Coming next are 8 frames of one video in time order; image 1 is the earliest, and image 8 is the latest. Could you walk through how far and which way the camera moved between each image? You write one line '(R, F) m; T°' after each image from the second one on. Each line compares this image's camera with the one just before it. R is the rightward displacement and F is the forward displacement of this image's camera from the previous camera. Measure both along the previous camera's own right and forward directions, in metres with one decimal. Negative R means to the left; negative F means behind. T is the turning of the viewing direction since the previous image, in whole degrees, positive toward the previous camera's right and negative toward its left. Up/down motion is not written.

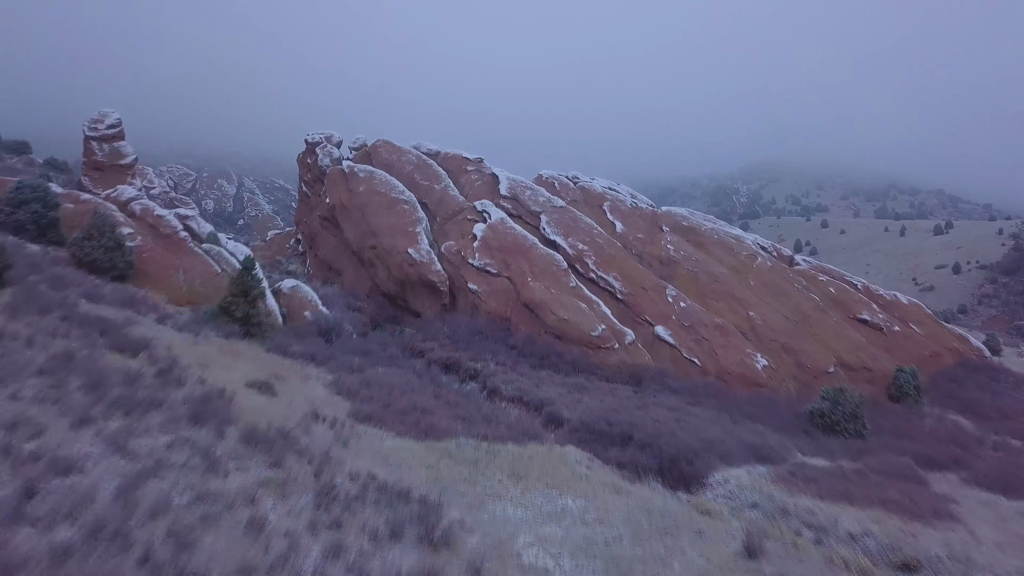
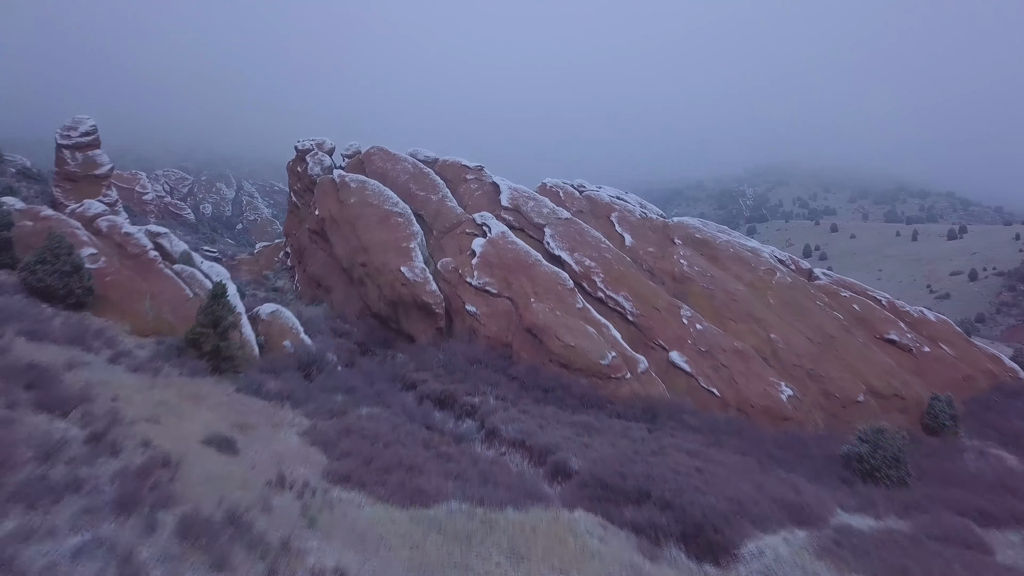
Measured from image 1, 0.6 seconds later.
(0.0, +1.2) m; 0°
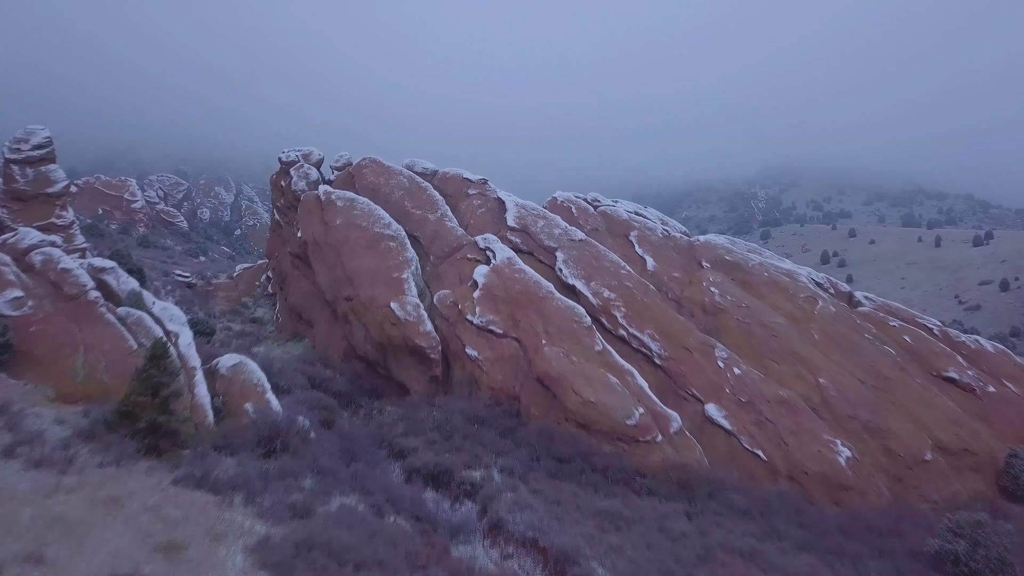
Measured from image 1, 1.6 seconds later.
(0.0, +1.9) m; 0°
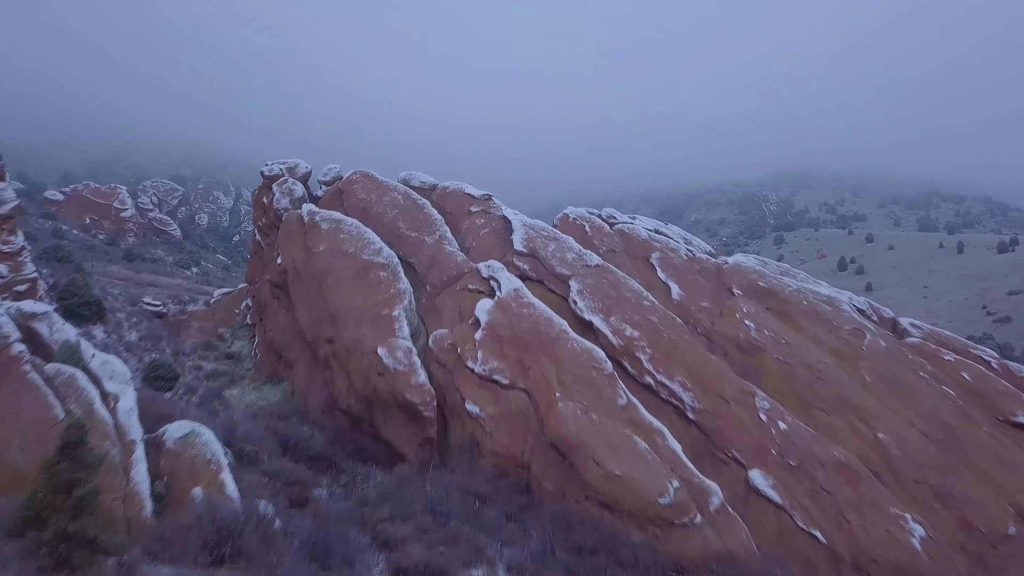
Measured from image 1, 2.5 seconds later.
(0.0, +1.7) m; 0°
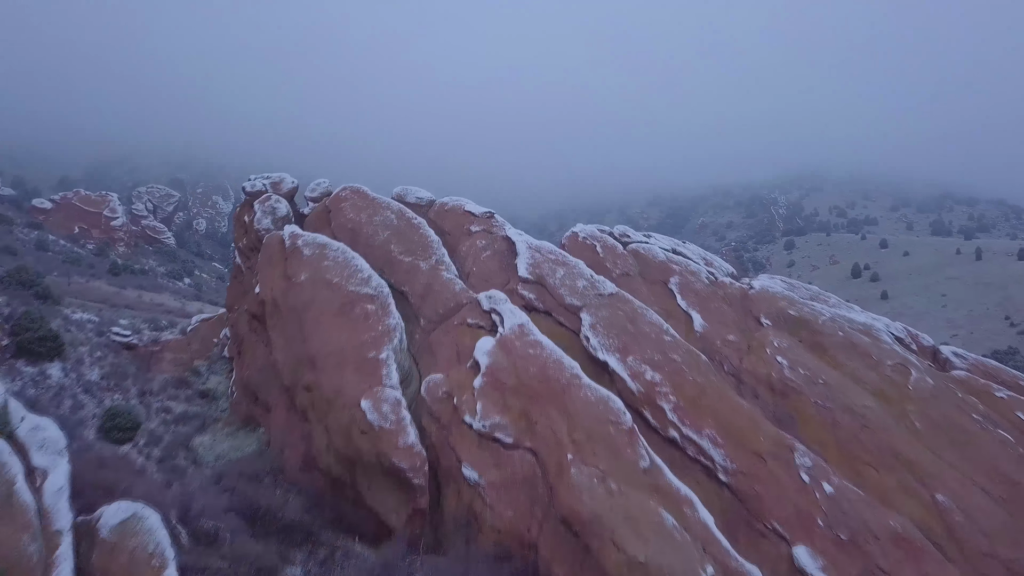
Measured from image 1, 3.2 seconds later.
(0.0, +1.3) m; 0°
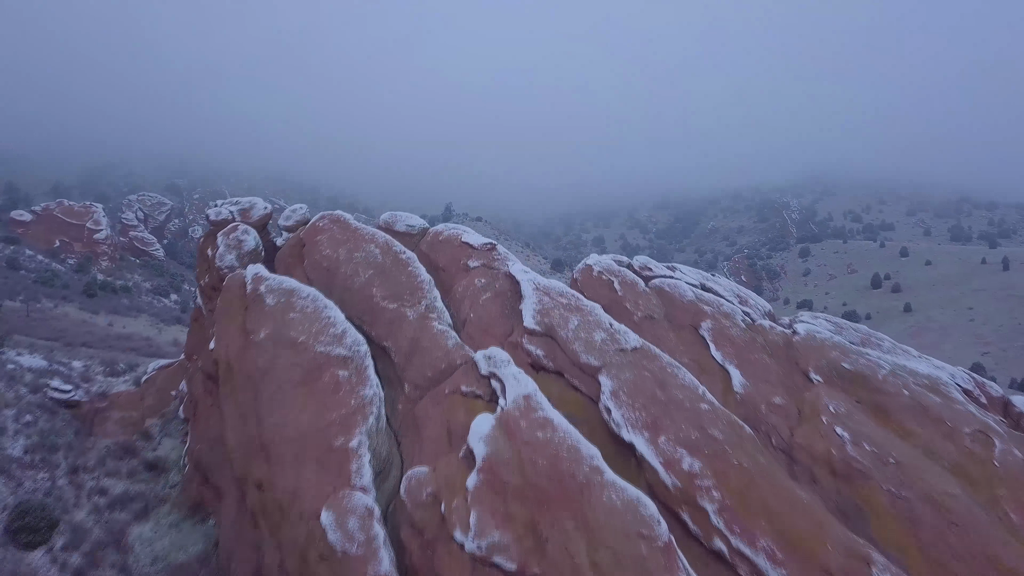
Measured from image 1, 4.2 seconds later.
(0.0, +1.9) m; 0°
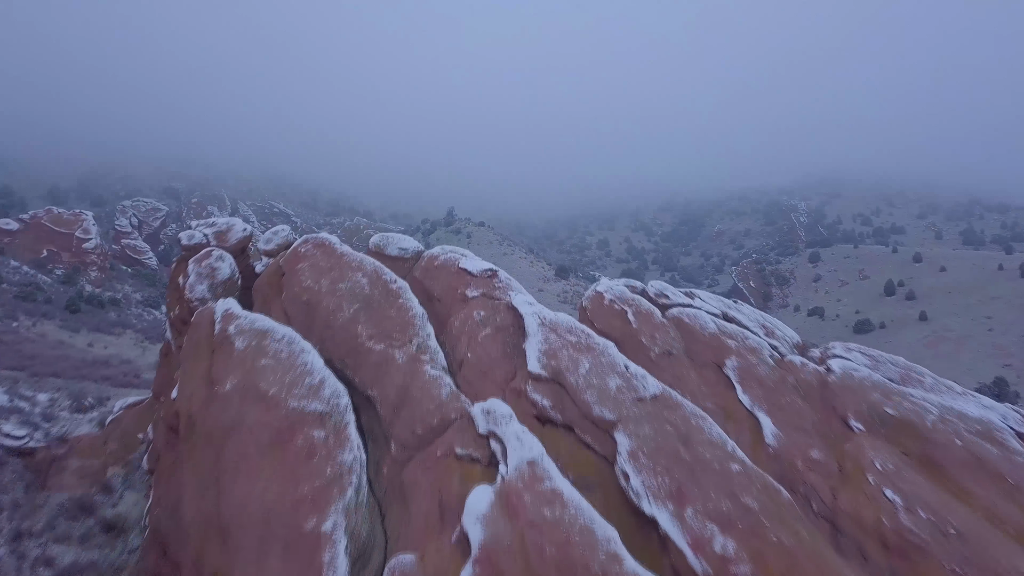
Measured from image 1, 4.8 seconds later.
(0.0, +1.2) m; 0°
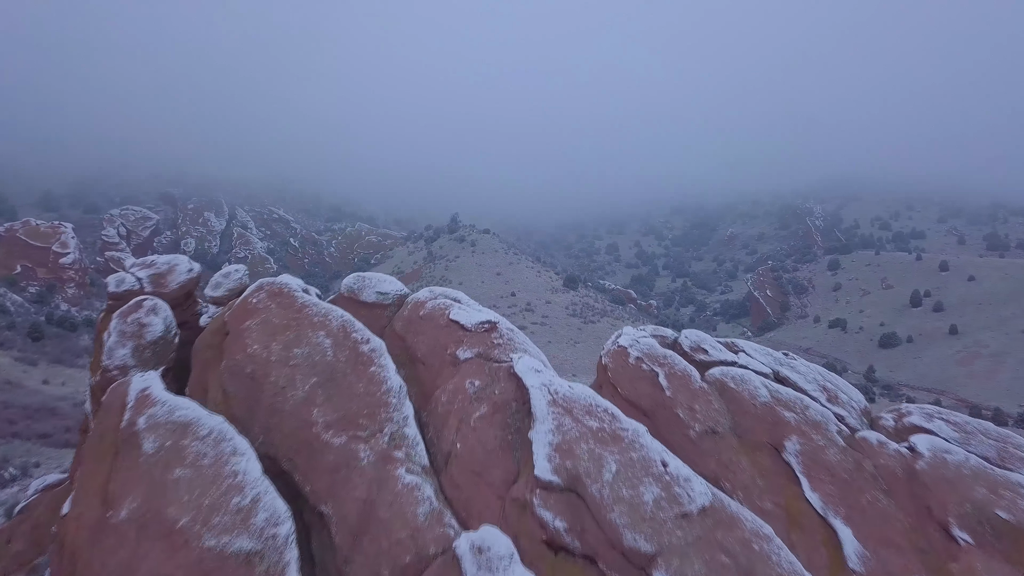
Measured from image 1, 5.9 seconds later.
(0.0, +2.2) m; -1°
